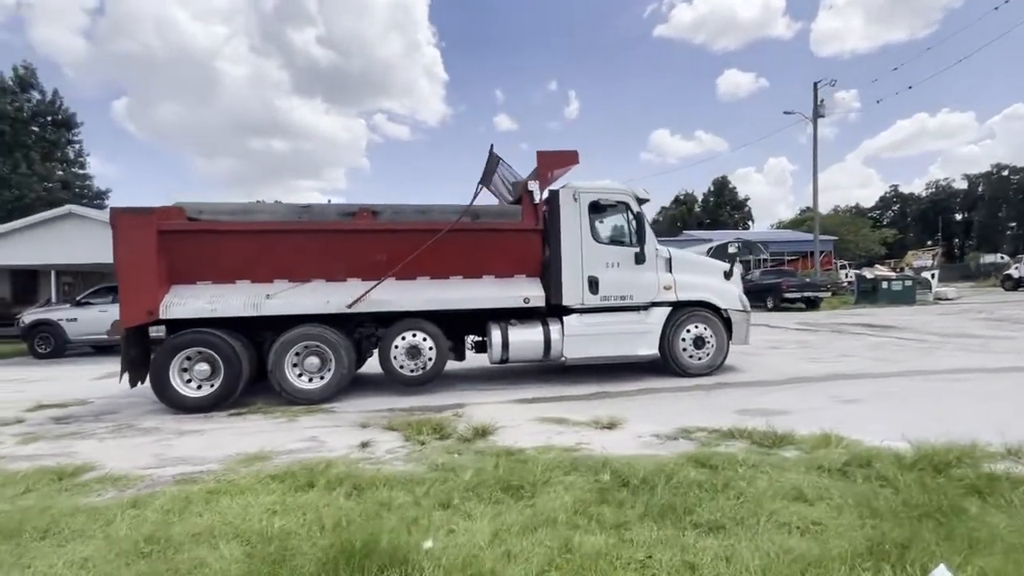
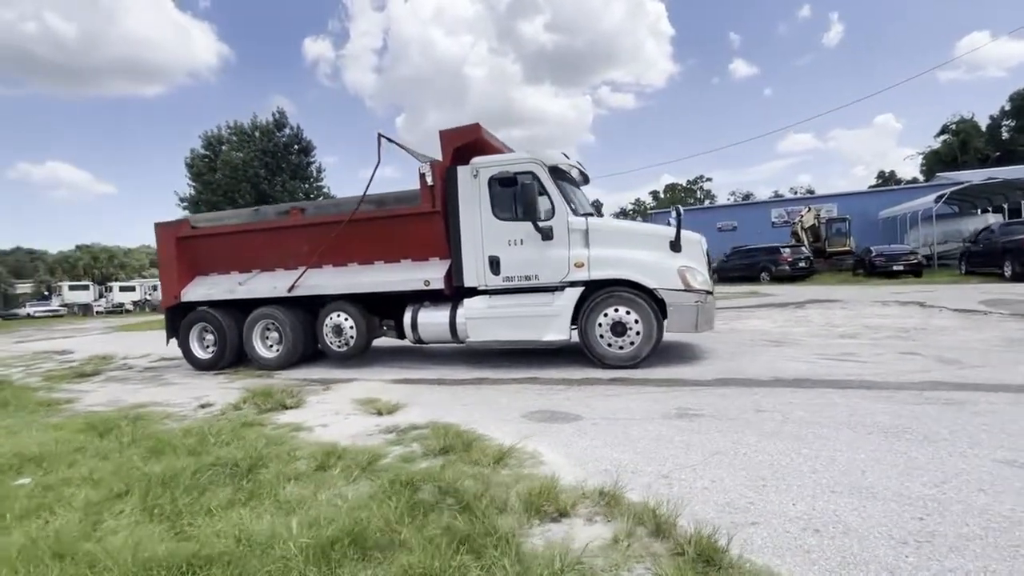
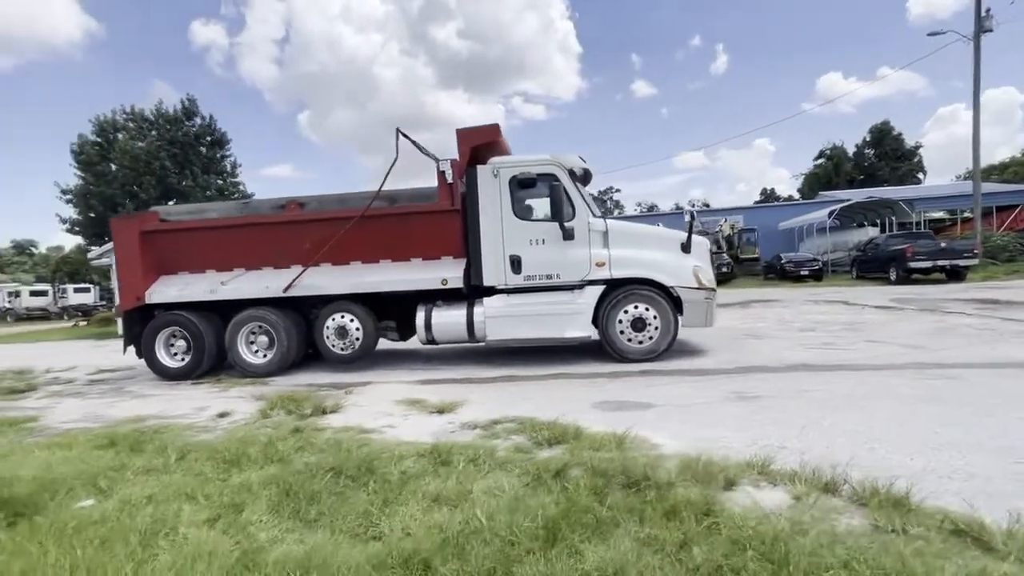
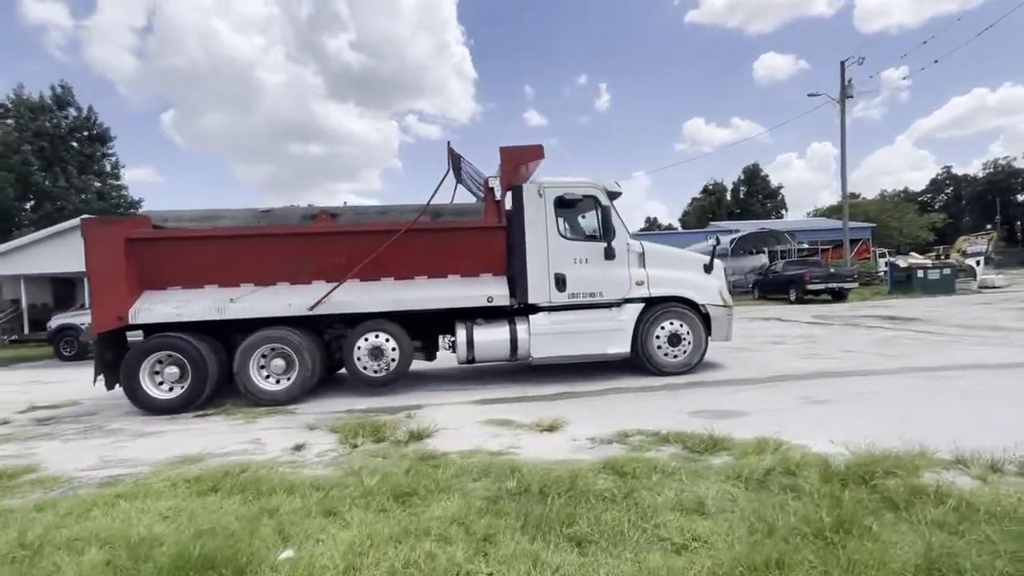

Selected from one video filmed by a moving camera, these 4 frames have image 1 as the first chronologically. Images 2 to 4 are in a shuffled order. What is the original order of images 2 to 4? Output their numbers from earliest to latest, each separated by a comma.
4, 3, 2
